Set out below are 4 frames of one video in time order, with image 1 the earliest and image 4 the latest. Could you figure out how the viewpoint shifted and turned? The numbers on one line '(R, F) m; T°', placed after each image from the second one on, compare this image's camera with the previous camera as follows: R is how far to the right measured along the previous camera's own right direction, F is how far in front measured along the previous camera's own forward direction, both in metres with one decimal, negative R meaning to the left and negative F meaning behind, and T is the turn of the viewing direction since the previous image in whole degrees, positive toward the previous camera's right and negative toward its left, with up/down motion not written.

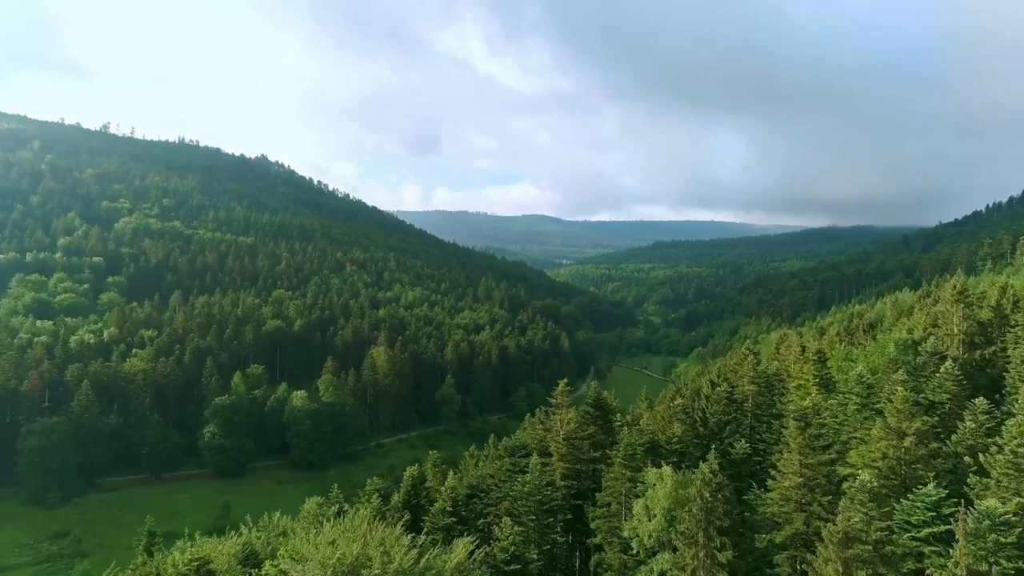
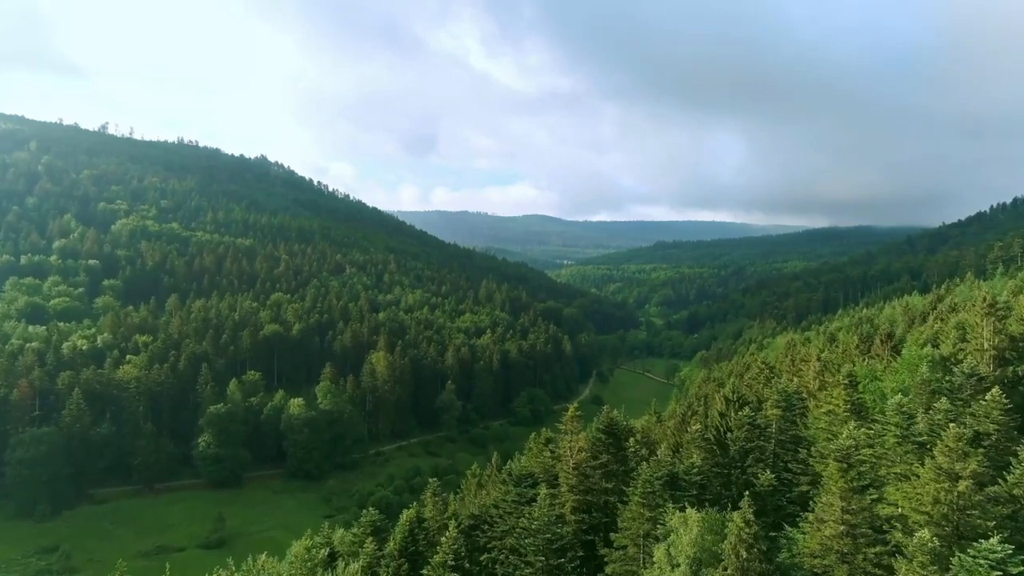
(-0.2, +2.0) m; 0°
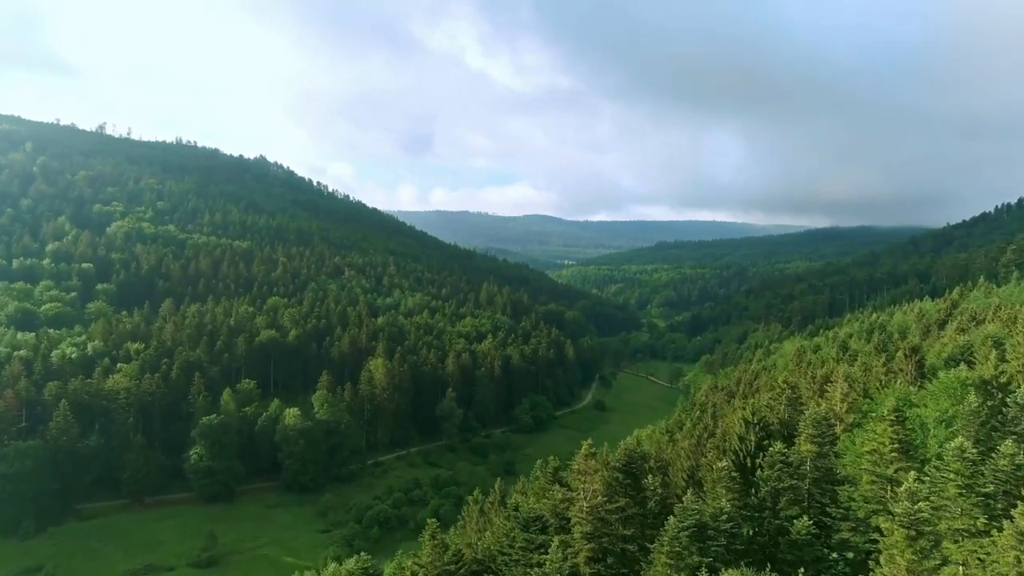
(-0.2, +2.5) m; 0°
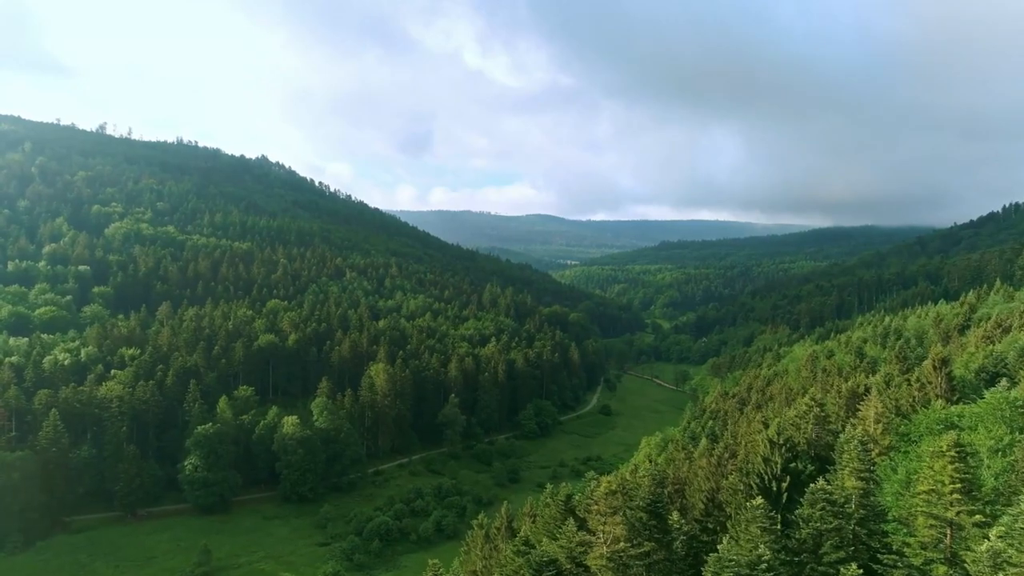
(-0.3, +2.4) m; 0°
